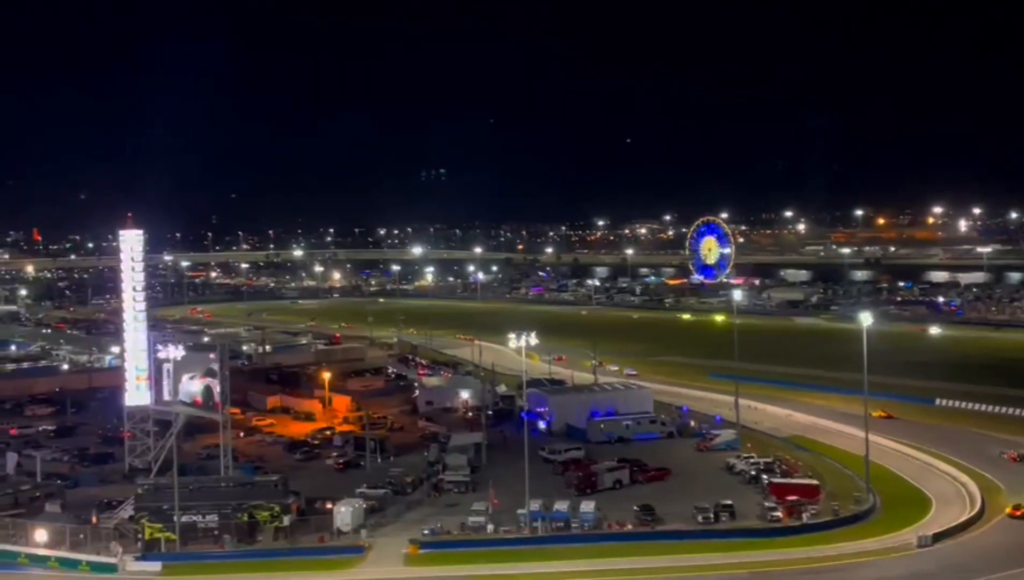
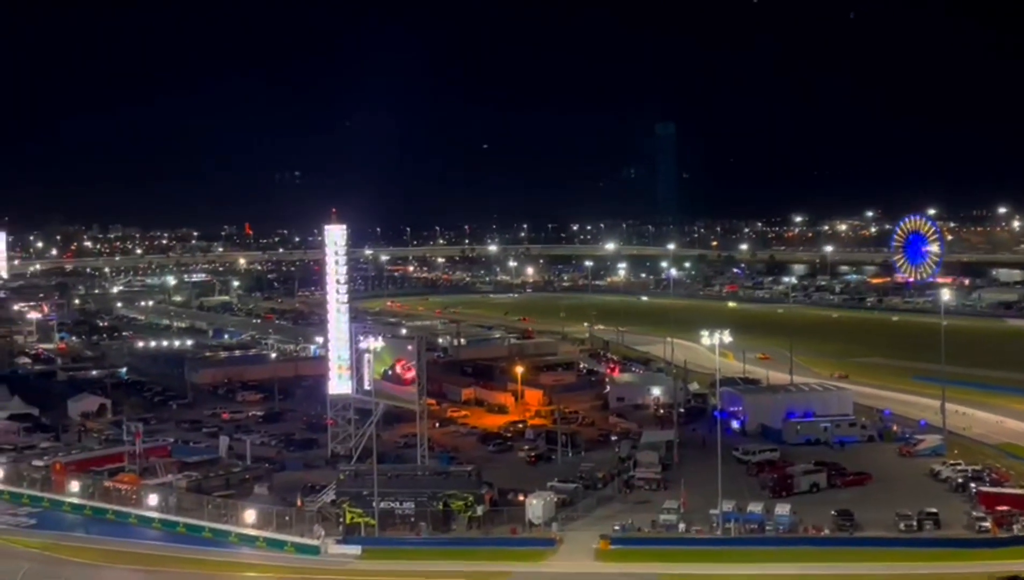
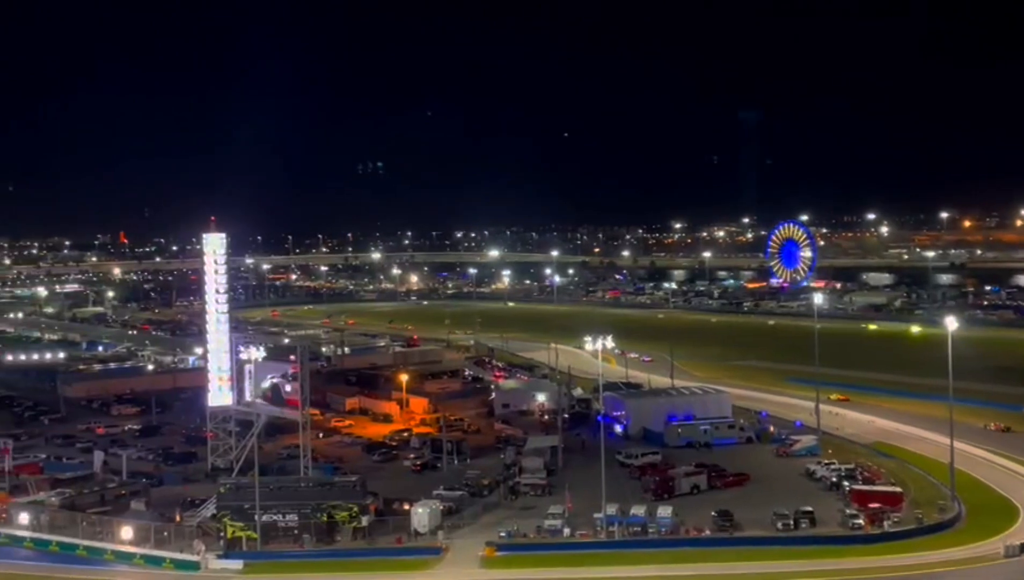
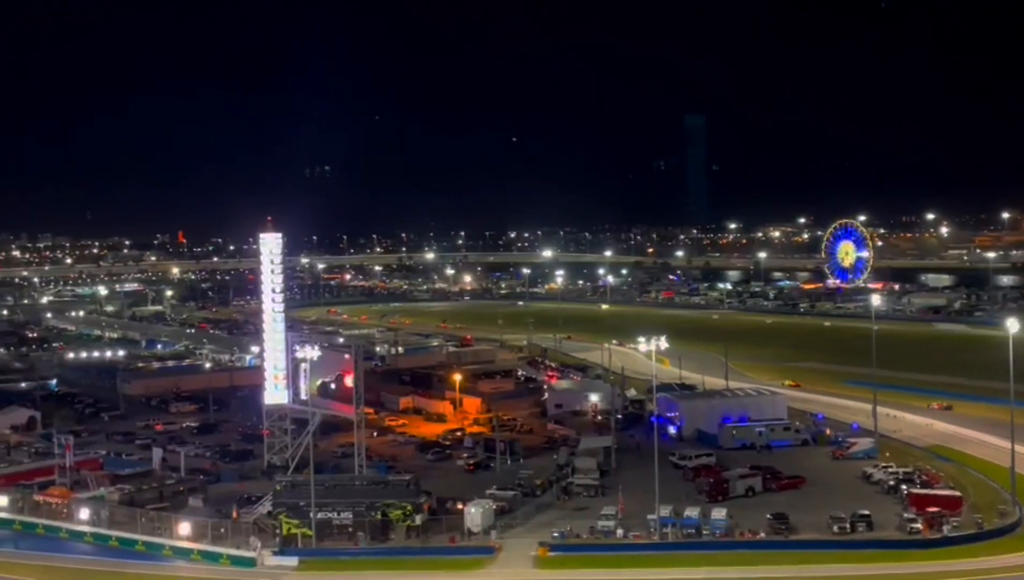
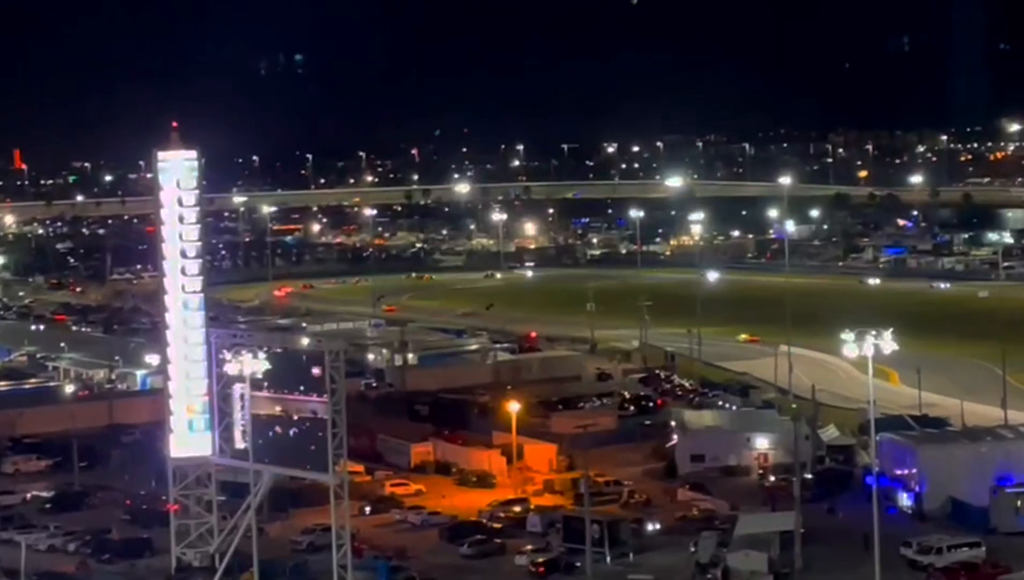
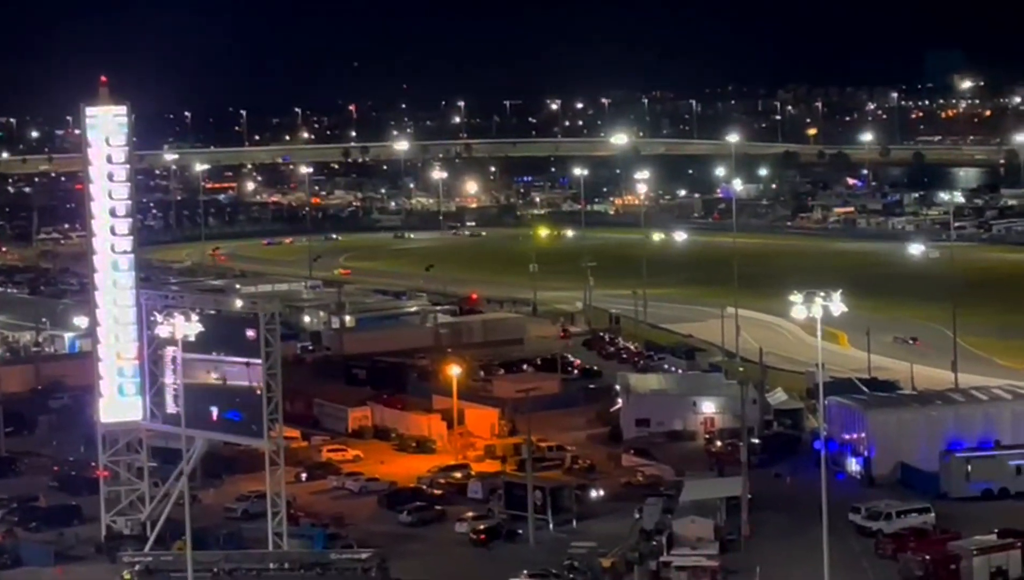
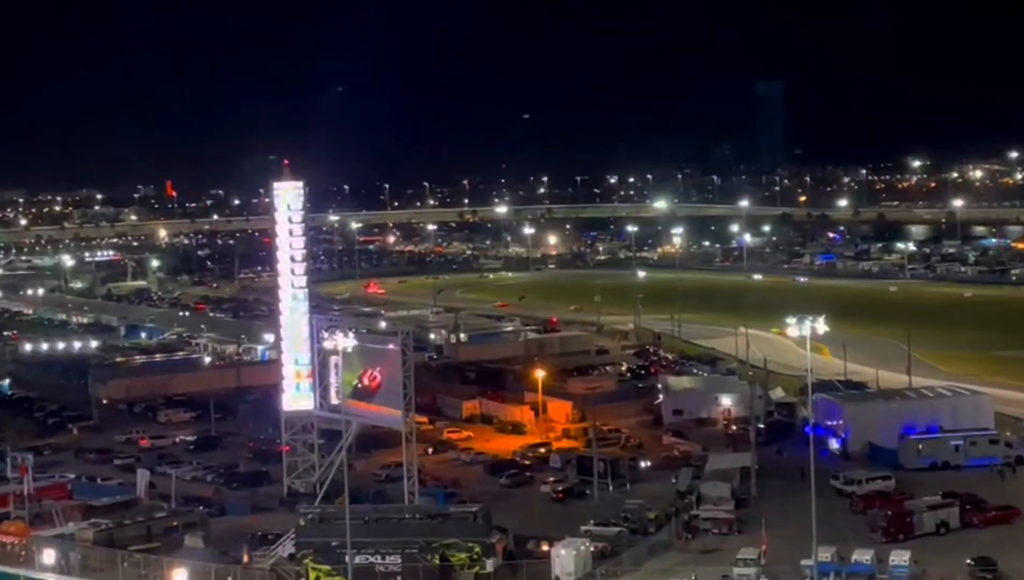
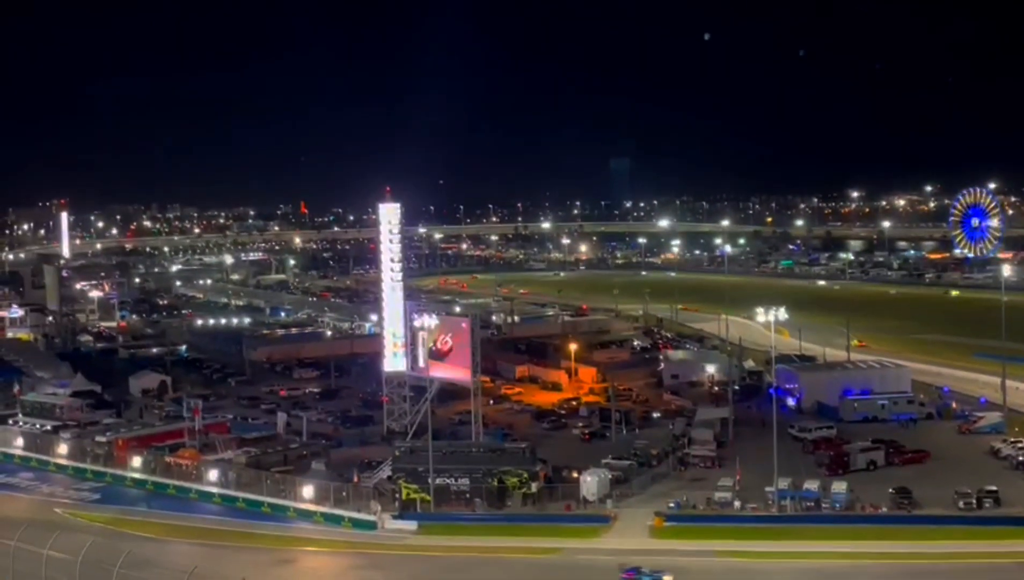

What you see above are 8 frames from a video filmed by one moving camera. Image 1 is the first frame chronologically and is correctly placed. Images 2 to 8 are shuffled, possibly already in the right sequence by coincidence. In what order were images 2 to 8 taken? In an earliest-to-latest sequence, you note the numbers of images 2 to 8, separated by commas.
3, 4, 2, 8, 7, 5, 6
